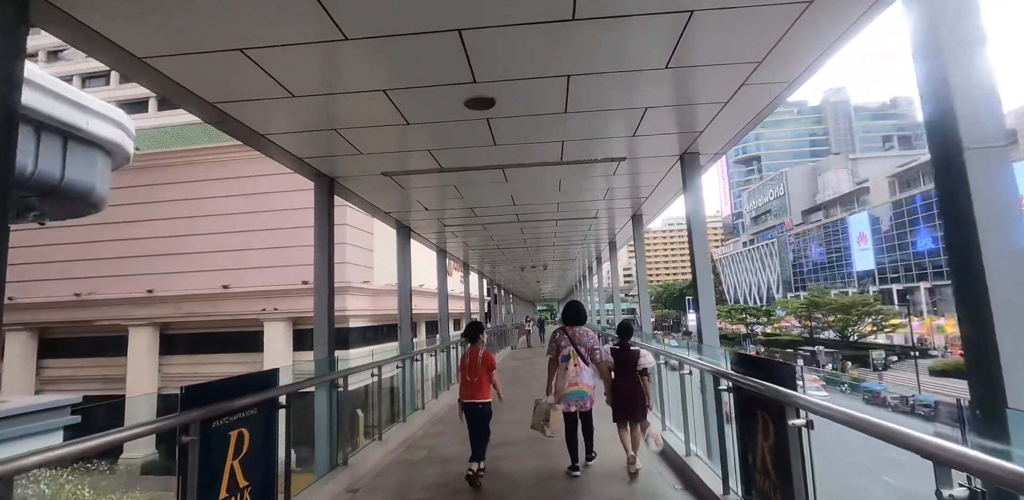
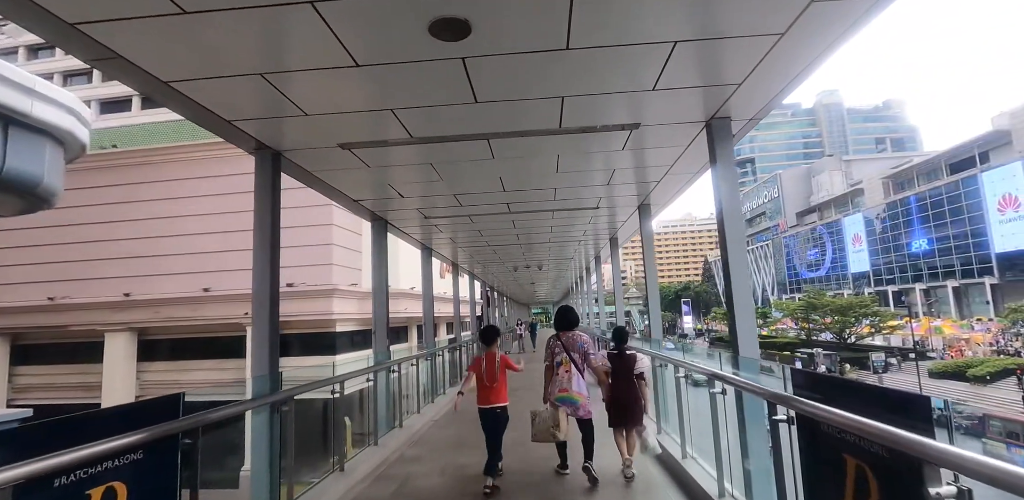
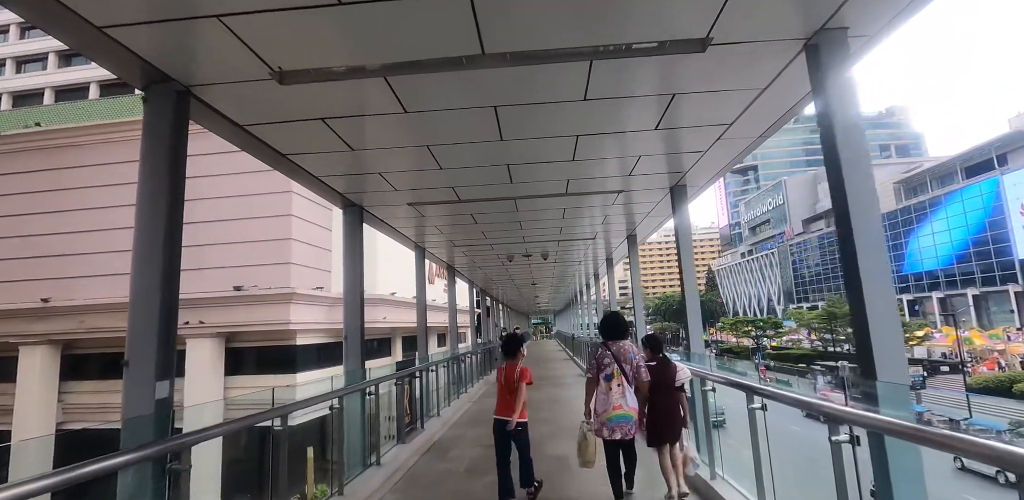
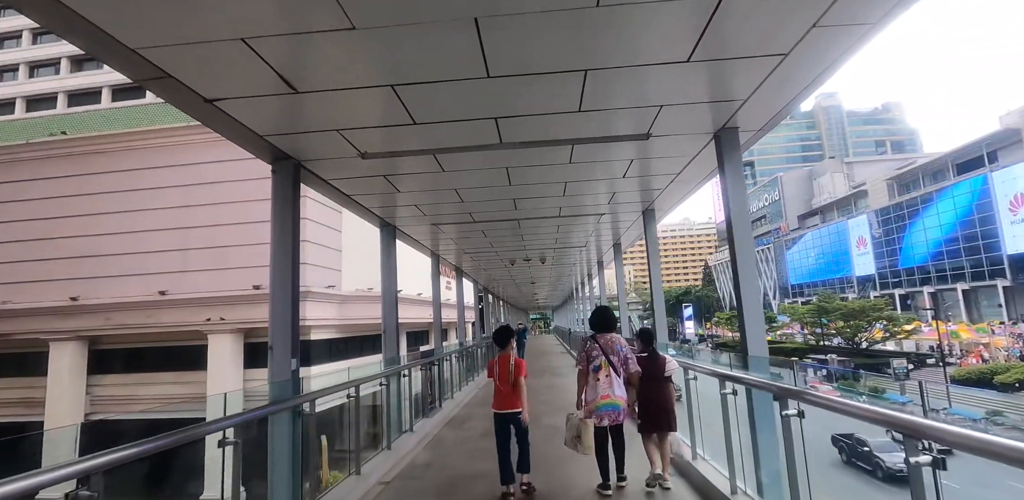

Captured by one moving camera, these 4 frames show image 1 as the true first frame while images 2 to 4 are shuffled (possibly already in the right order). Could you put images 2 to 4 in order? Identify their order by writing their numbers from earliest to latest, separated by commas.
2, 4, 3
